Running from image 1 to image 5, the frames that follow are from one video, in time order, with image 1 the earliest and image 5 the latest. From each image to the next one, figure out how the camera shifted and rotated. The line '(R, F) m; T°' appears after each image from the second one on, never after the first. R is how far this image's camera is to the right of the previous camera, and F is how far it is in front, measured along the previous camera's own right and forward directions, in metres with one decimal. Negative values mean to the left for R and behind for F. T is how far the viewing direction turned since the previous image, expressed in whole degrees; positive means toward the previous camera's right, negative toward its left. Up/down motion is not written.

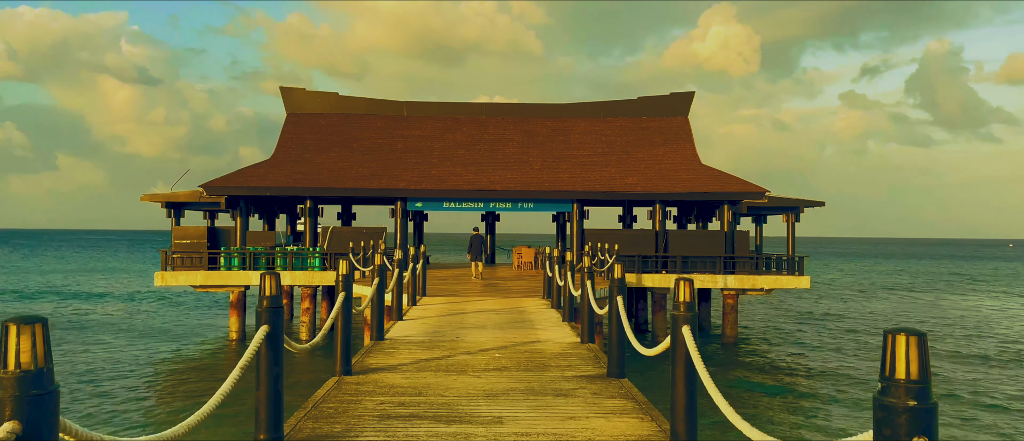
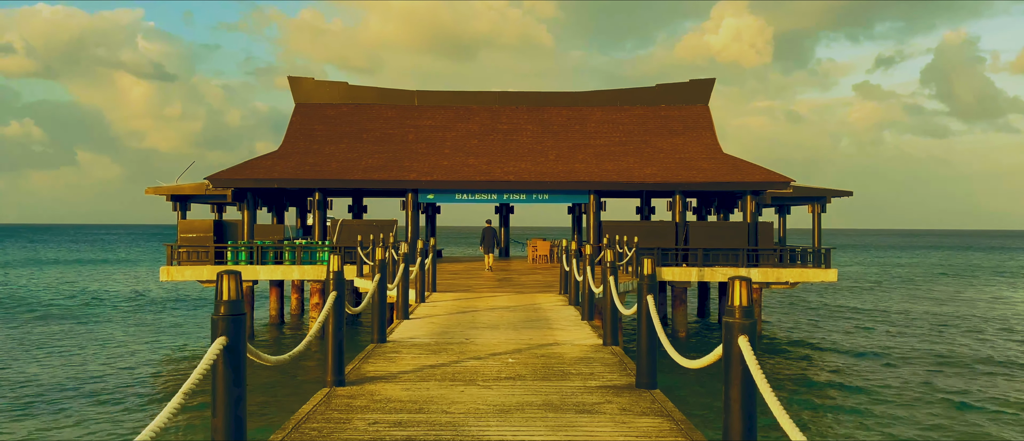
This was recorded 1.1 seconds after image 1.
(0.0, +0.9) m; -1°
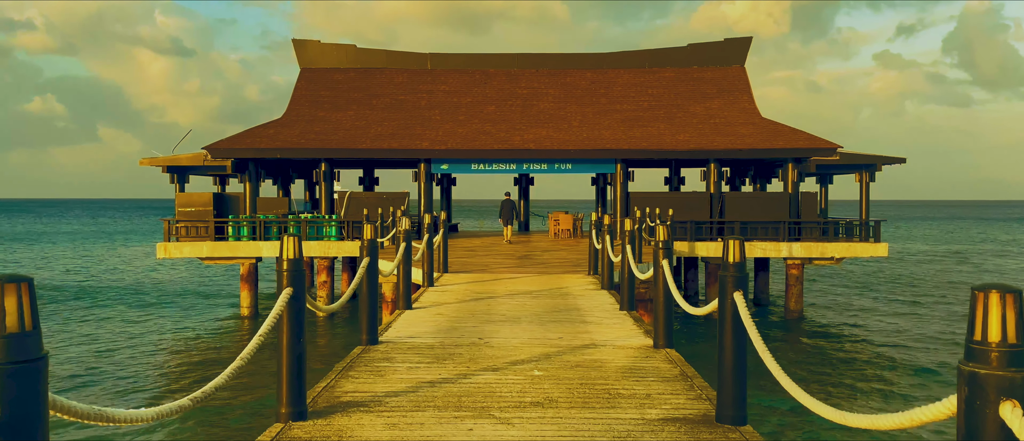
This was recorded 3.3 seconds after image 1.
(-0.1, +1.8) m; -1°
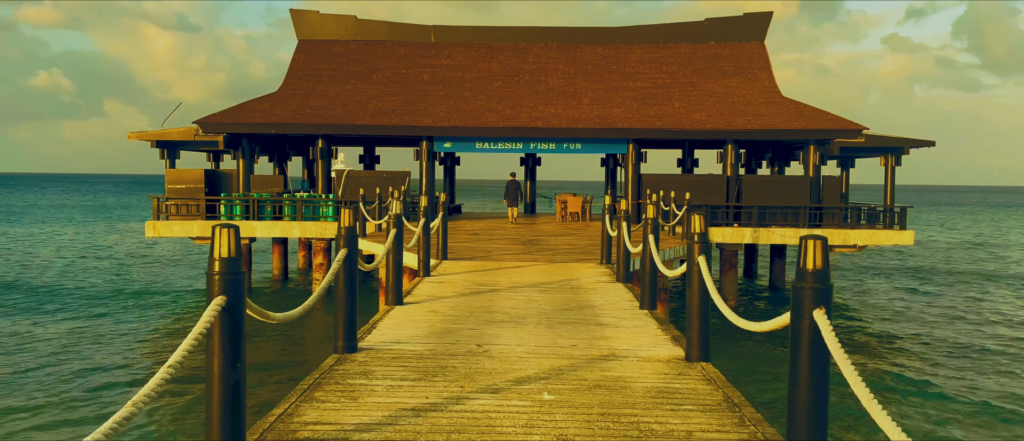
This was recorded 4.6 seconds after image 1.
(0.0, +1.1) m; 0°
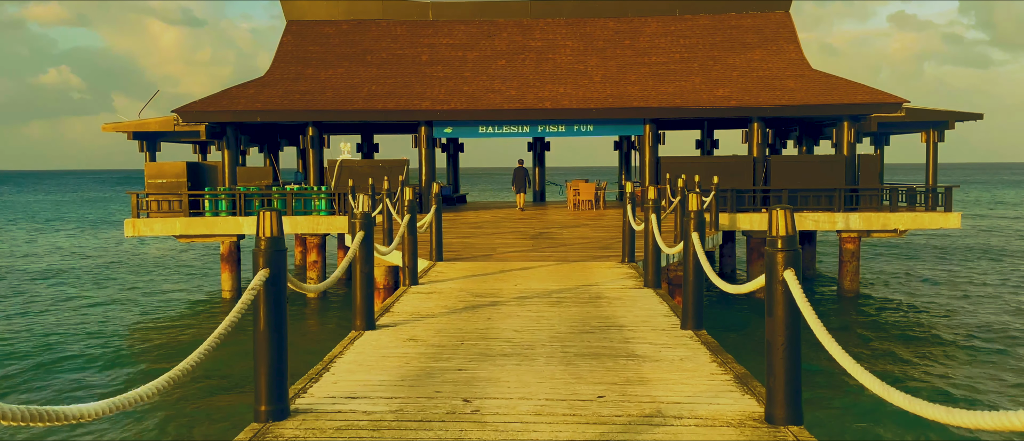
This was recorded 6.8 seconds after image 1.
(+0.1, +1.7) m; -1°
